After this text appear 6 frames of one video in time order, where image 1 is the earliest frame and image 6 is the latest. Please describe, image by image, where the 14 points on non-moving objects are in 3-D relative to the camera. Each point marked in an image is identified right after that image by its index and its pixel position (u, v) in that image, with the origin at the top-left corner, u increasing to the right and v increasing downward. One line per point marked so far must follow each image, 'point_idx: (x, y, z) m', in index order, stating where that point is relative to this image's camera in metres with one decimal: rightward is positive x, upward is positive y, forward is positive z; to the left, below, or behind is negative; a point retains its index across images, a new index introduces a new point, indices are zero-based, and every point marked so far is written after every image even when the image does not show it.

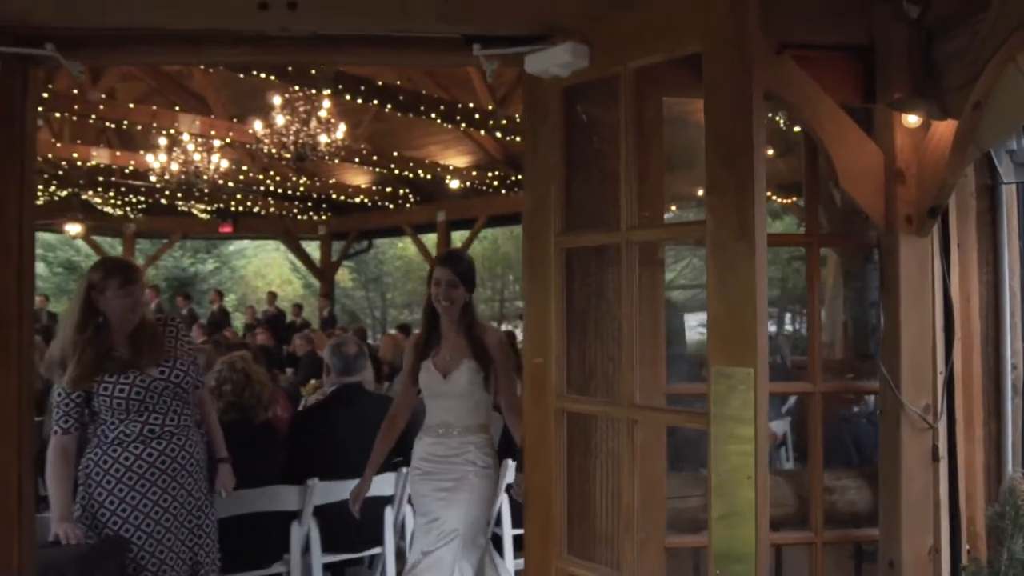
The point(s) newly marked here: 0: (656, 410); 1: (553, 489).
0: (+0.3, -0.3, +1.8) m
1: (+0.1, -0.5, +2.0) m
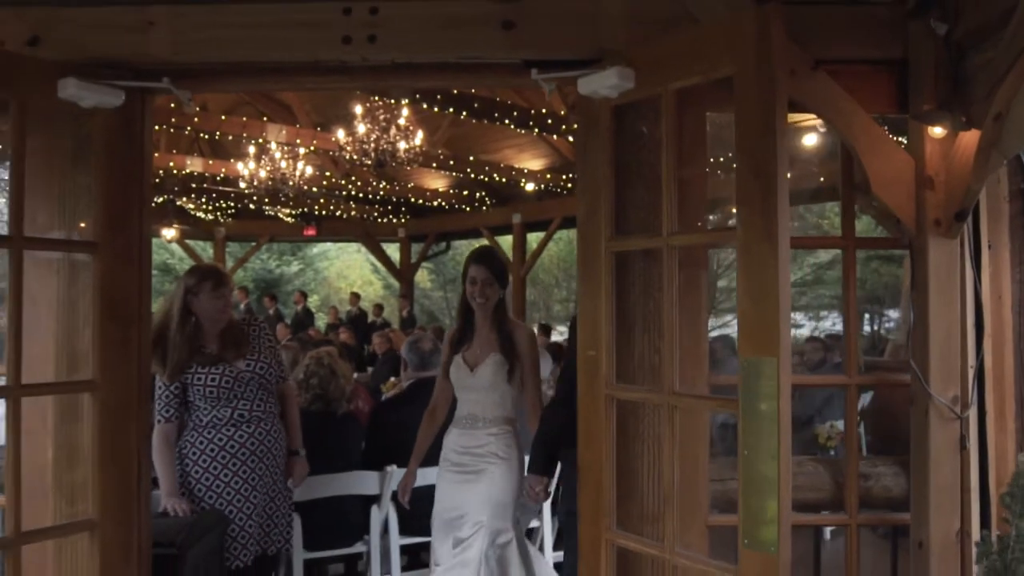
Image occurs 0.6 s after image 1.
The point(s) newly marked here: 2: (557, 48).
0: (+0.4, -0.3, +2.0) m
1: (+0.2, -0.5, +2.3) m
2: (+0.1, +0.6, +2.3) m
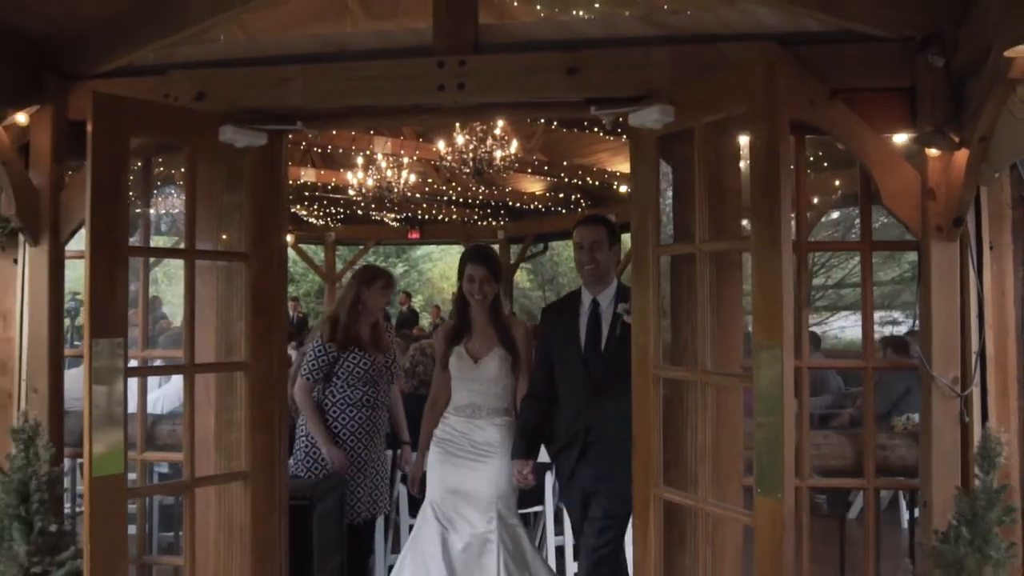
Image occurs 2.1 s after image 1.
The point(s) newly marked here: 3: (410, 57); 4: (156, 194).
0: (+0.6, -0.2, +2.5) m
1: (+0.4, -0.5, +2.7) m
2: (+0.3, +0.6, +2.7) m
3: (-0.3, +0.8, +2.9) m
4: (-1.2, +0.4, +2.9) m
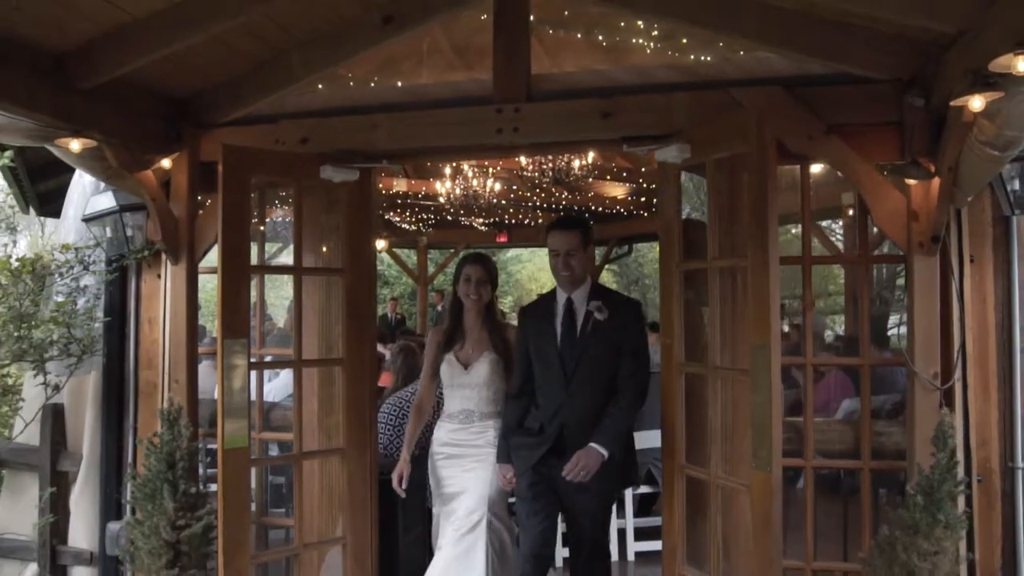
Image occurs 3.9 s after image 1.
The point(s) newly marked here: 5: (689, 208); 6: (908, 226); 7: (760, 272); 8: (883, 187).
0: (+0.7, -0.3, +3.0) m
1: (+0.6, -0.5, +3.2) m
2: (+0.5, +0.6, +3.3) m
3: (-0.1, +0.7, +3.5) m
4: (-1.0, +0.3, +3.6) m
5: (+0.7, +0.3, +3.2) m
6: (+1.4, +0.2, +3.0) m
7: (+0.8, 0.0, +2.7) m
8: (+1.3, +0.3, +3.0) m
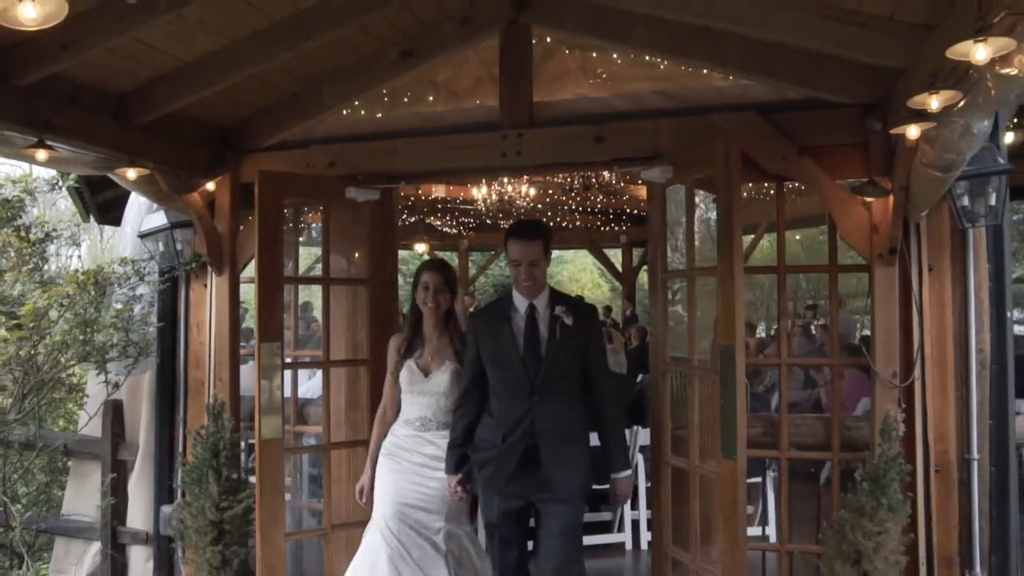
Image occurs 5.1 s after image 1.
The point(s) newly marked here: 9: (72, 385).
0: (+0.7, -0.3, +3.3) m
1: (+0.6, -0.5, +3.6) m
2: (+0.5, +0.6, +3.6) m
3: (-0.1, +0.7, +3.8) m
4: (-1.0, +0.3, +4.0) m
5: (+0.7, +0.3, +3.5) m
6: (+1.4, +0.2, +3.3) m
7: (+0.8, 0.0, +3.1) m
8: (+1.3, +0.3, +3.3) m
9: (-2.4, -0.5, +4.8) m
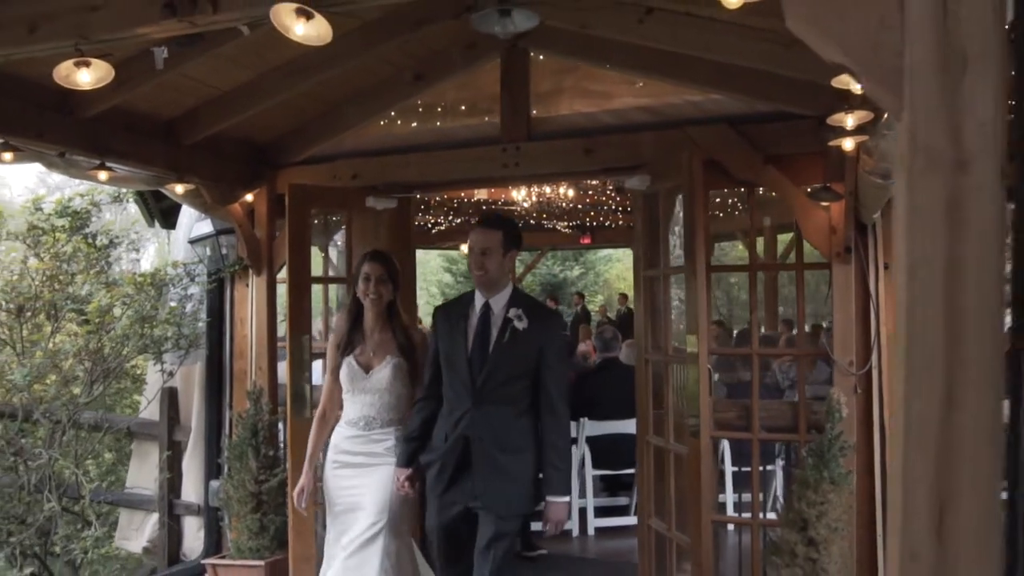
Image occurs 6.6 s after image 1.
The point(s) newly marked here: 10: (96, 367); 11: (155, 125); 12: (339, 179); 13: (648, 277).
0: (+0.7, -0.3, +3.7) m
1: (+0.6, -0.5, +3.9) m
2: (+0.5, +0.6, +4.0) m
3: (-0.1, +0.7, +4.3) m
4: (-0.9, +0.3, +4.5) m
5: (+0.6, +0.3, +3.9) m
6: (+1.3, +0.2, +3.6) m
7: (+0.7, 0.0, +3.5) m
8: (+1.2, +0.3, +3.7) m
9: (-2.3, -0.5, +5.4) m
10: (-2.4, -0.5, +5.0) m
11: (-1.7, +0.8, +4.1) m
12: (-0.9, +0.6, +4.6) m
13: (+0.6, +0.1, +3.9) m
